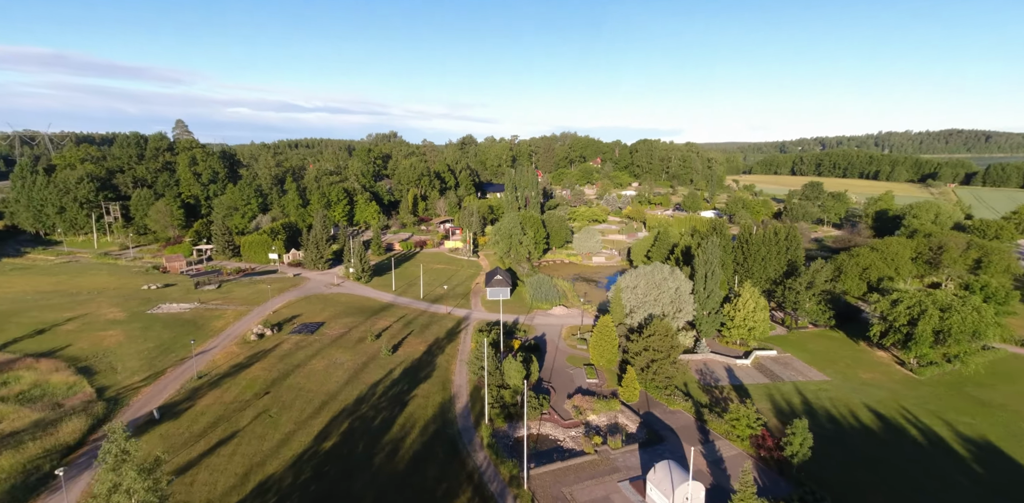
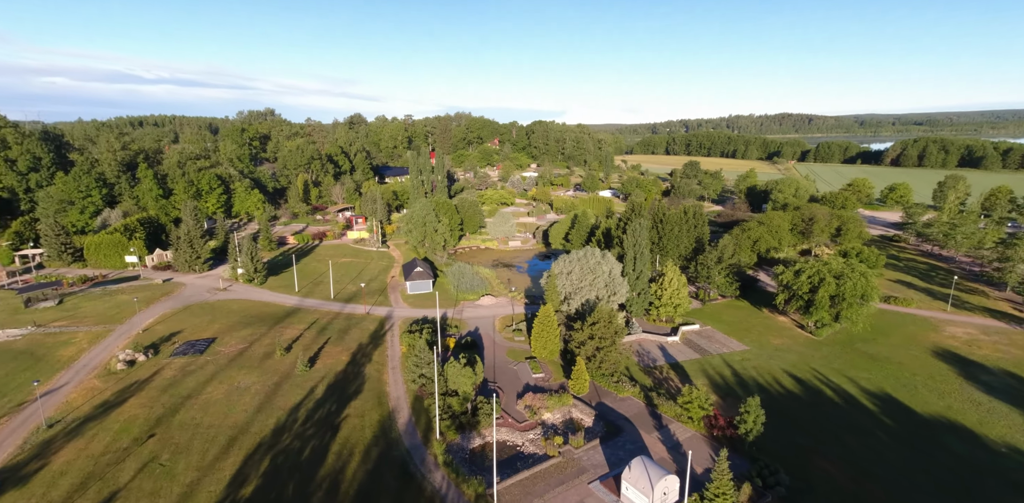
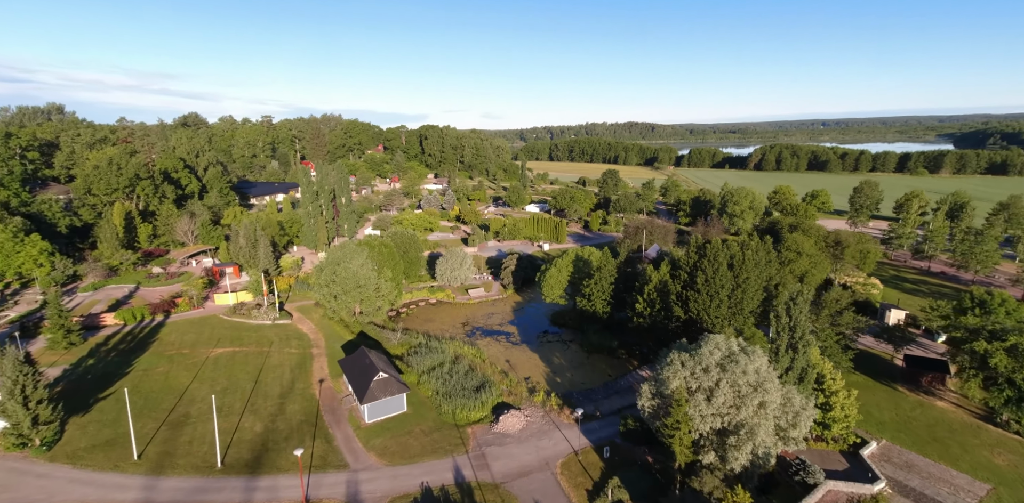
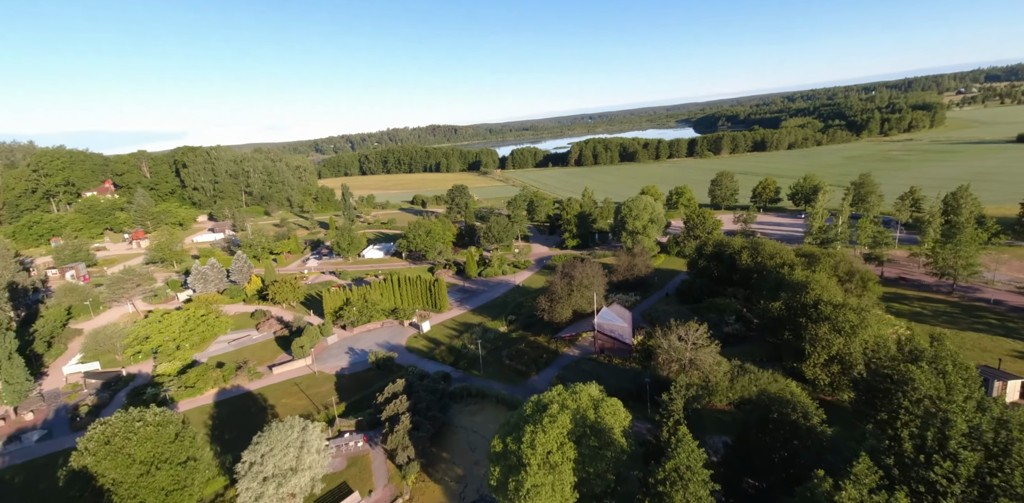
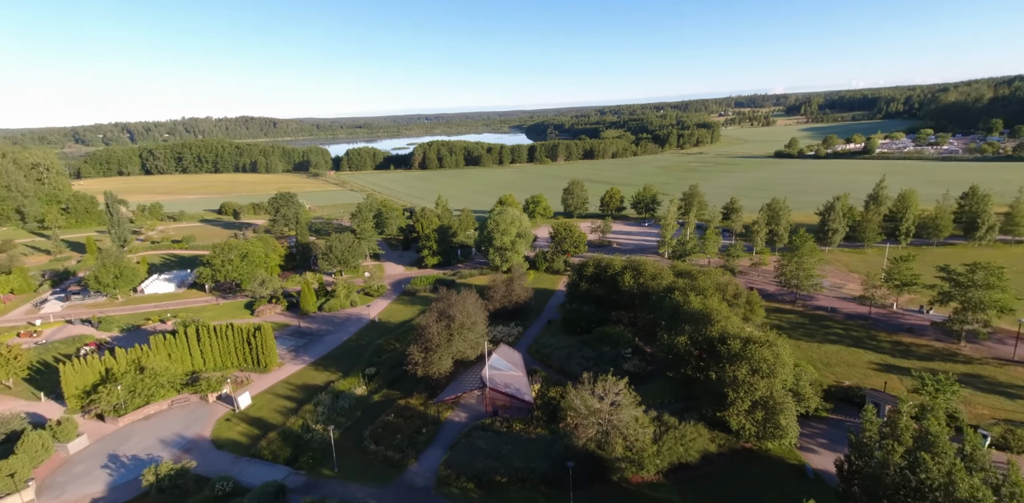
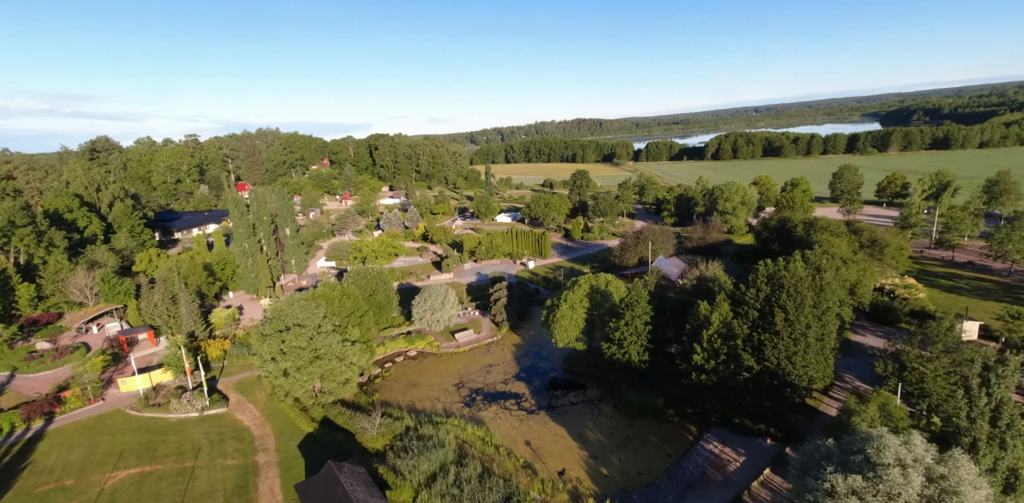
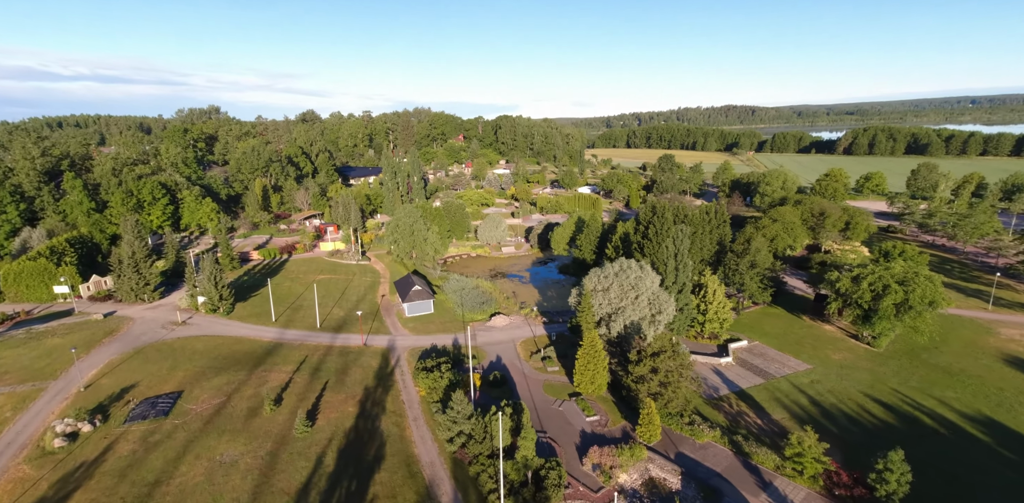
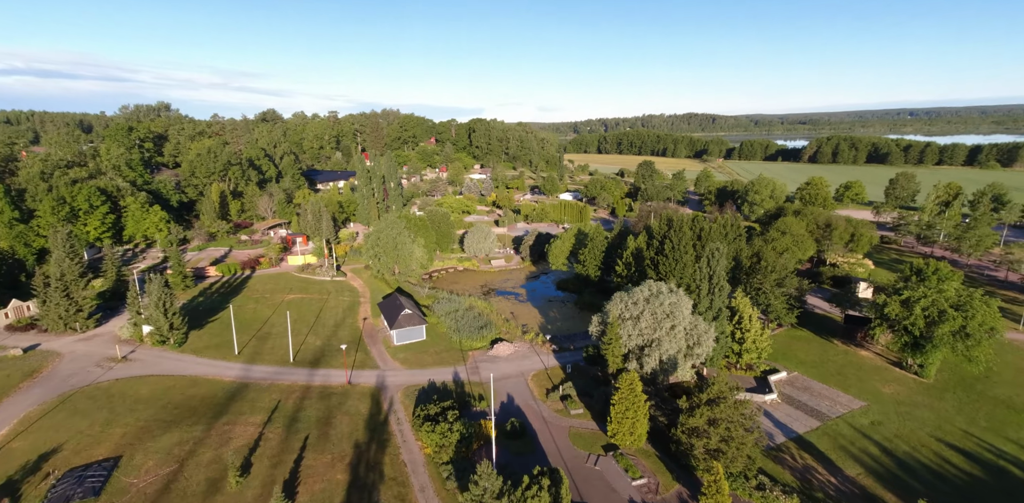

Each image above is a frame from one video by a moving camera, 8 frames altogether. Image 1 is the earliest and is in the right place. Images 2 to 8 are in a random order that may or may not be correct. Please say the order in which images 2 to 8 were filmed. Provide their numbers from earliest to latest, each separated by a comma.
2, 7, 8, 3, 6, 4, 5
